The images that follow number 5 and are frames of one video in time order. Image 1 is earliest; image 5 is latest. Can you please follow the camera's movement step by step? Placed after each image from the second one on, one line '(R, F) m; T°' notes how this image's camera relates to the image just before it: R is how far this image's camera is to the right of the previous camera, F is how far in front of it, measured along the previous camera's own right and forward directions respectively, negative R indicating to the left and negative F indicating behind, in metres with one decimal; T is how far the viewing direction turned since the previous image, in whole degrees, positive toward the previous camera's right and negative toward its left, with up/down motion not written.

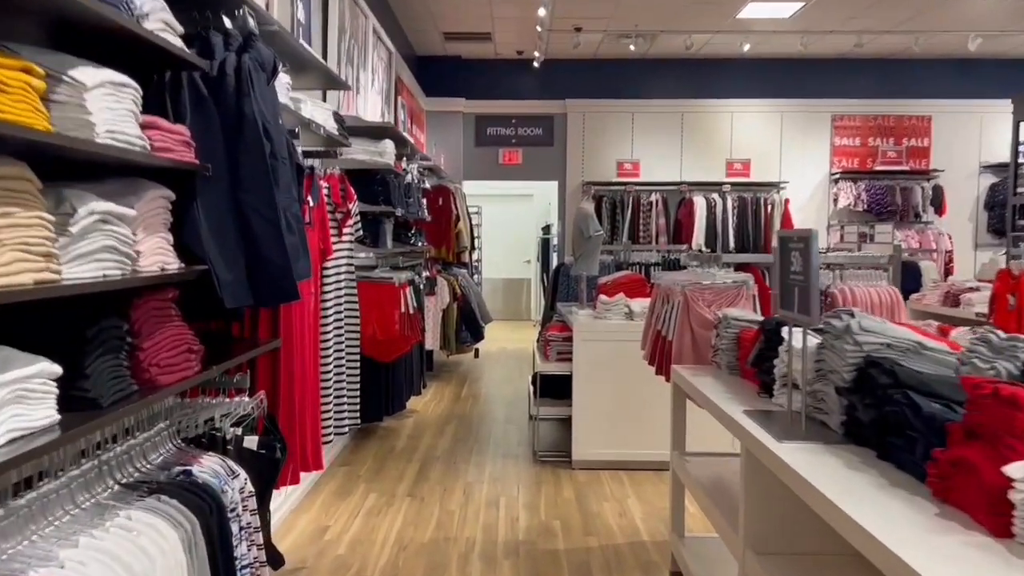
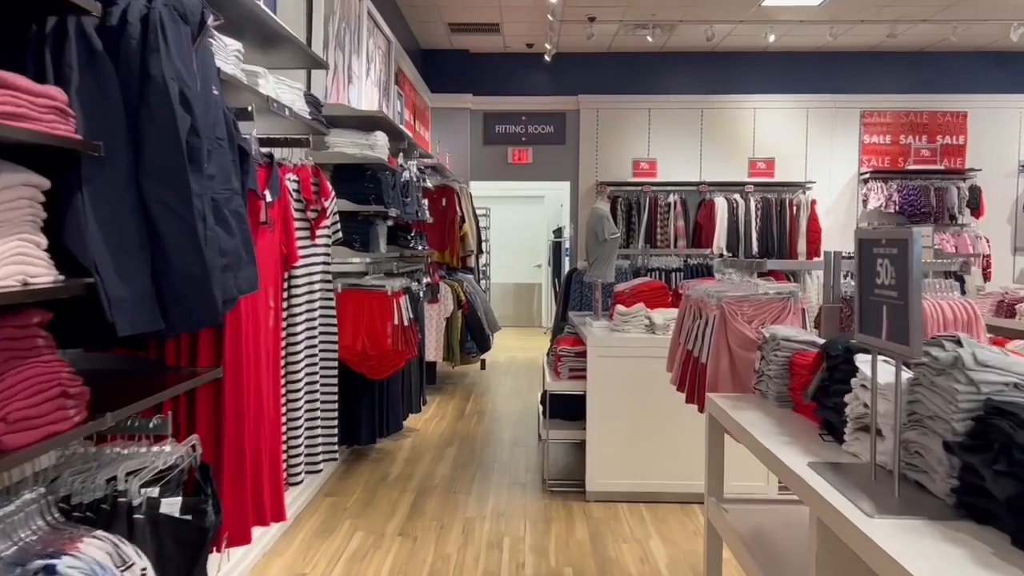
(0.0, +0.5) m; -1°
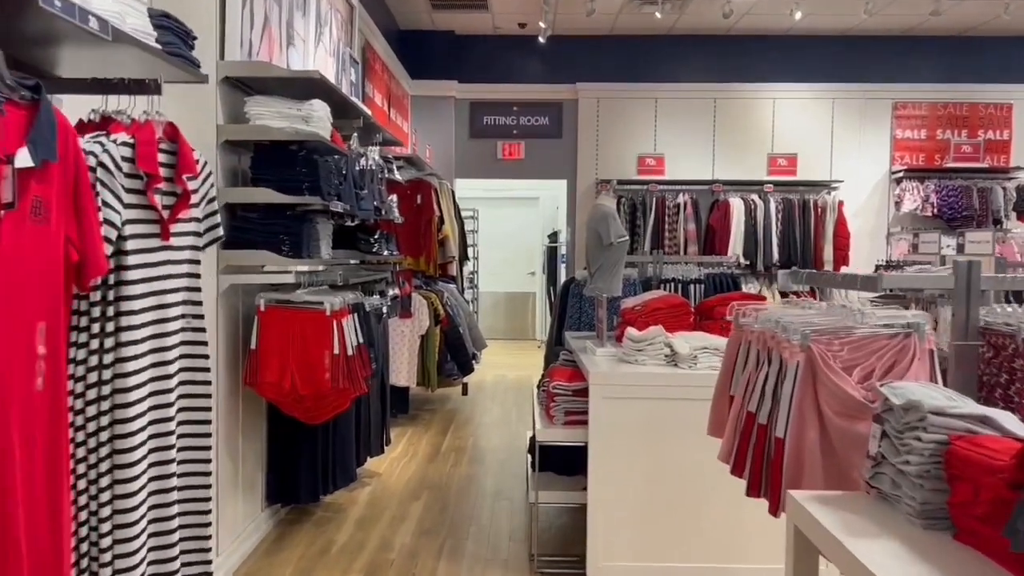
(+0.1, +1.0) m; 0°
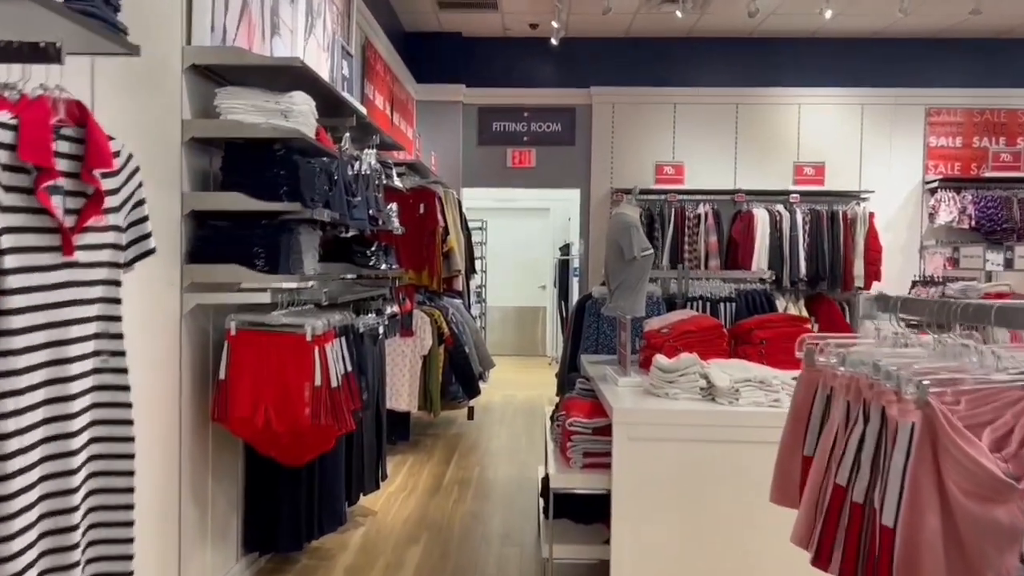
(0.0, +0.4) m; -1°
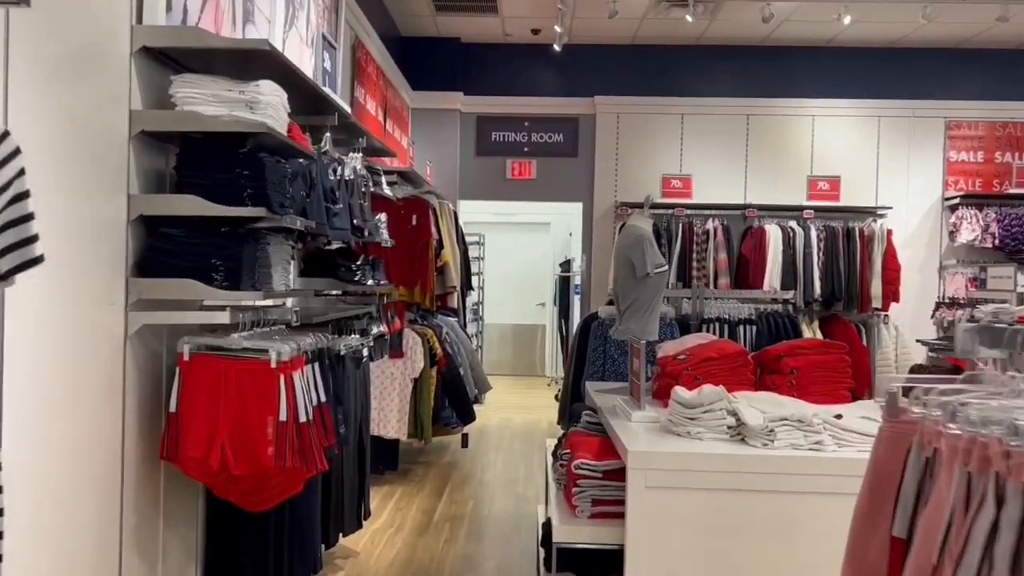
(0.0, +0.4) m; 0°
